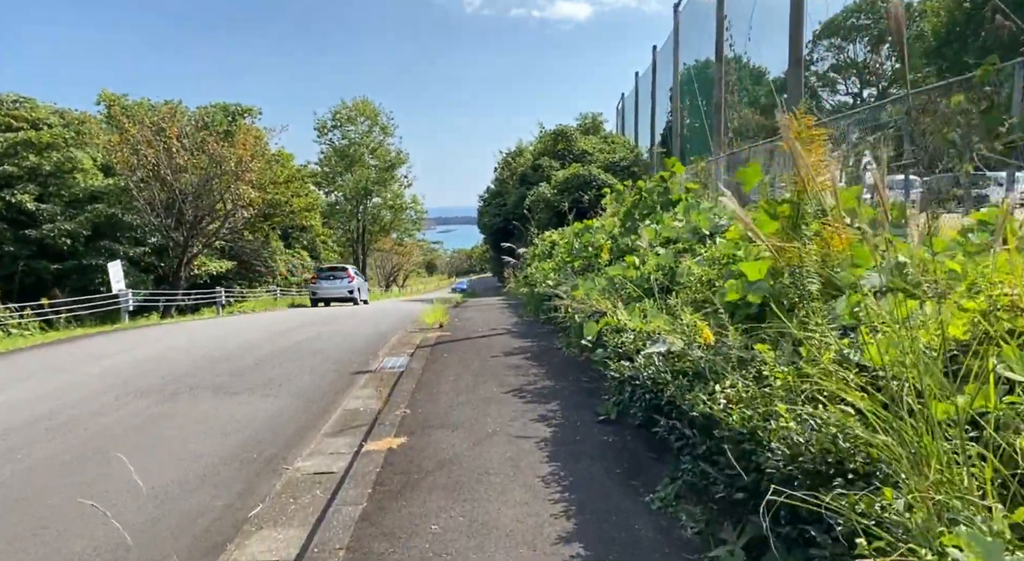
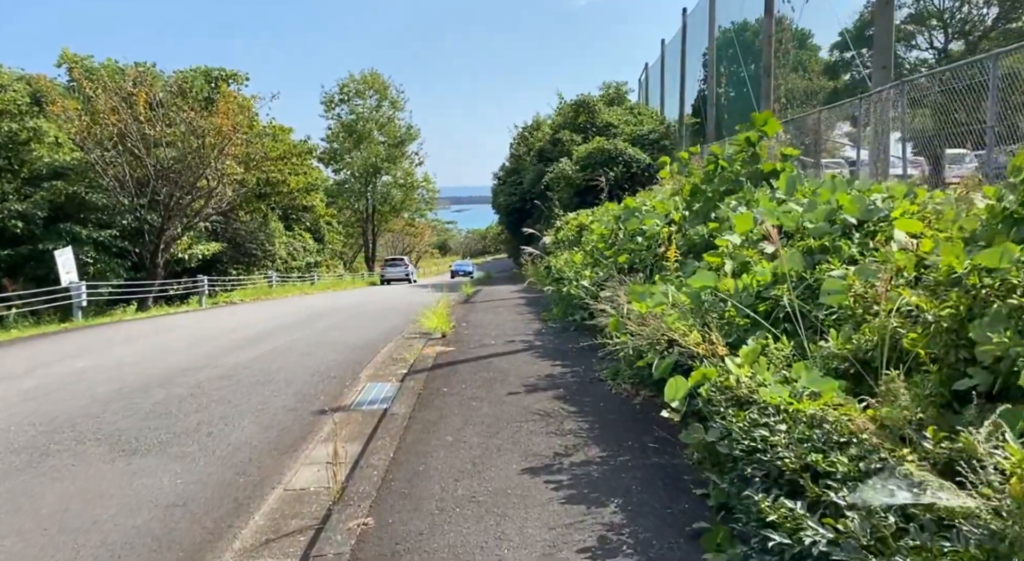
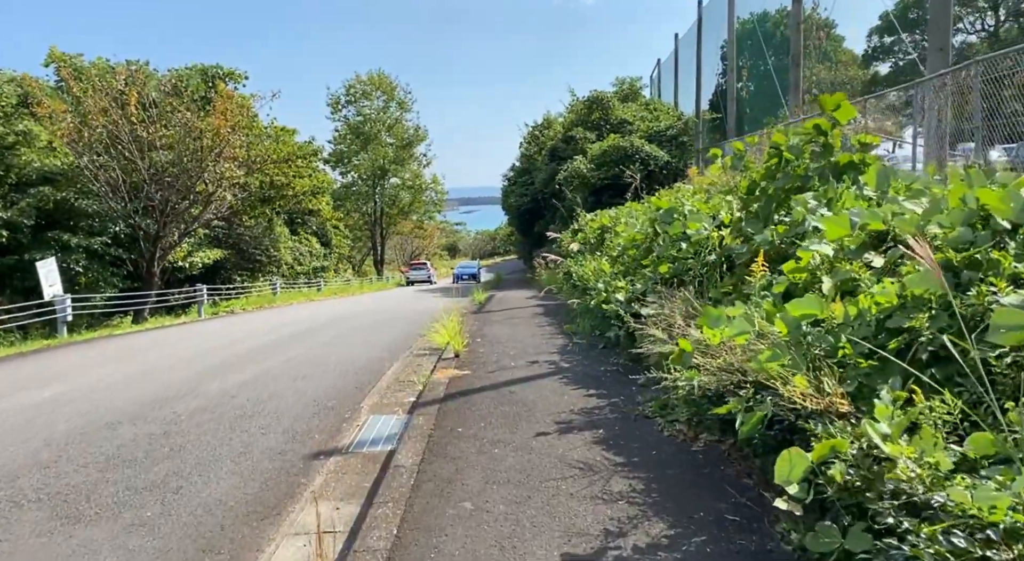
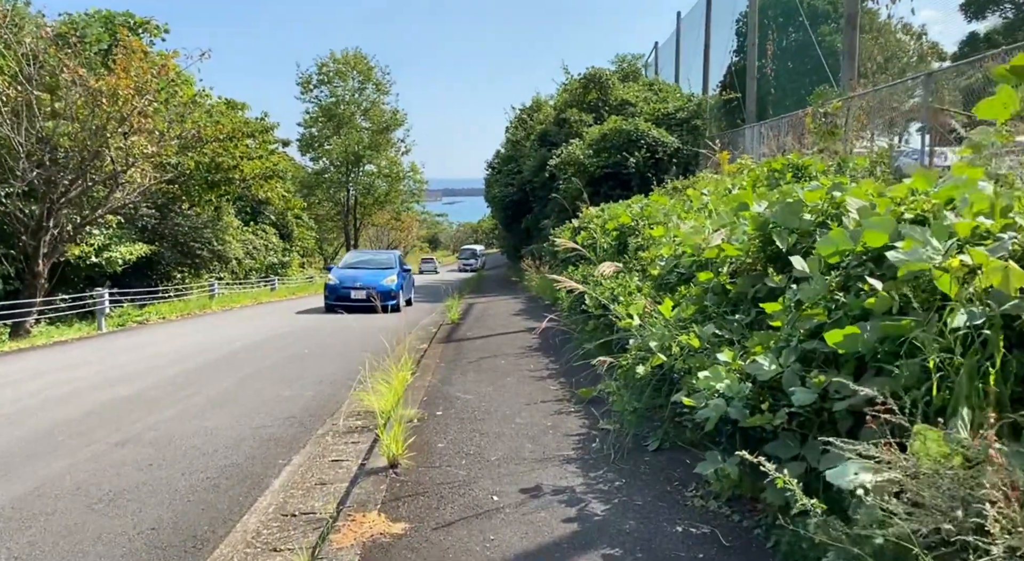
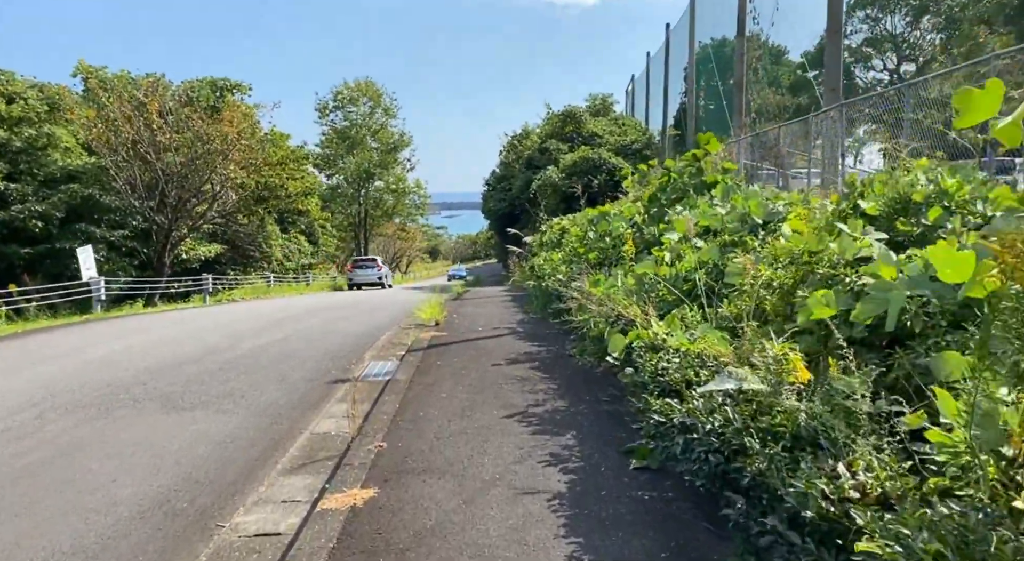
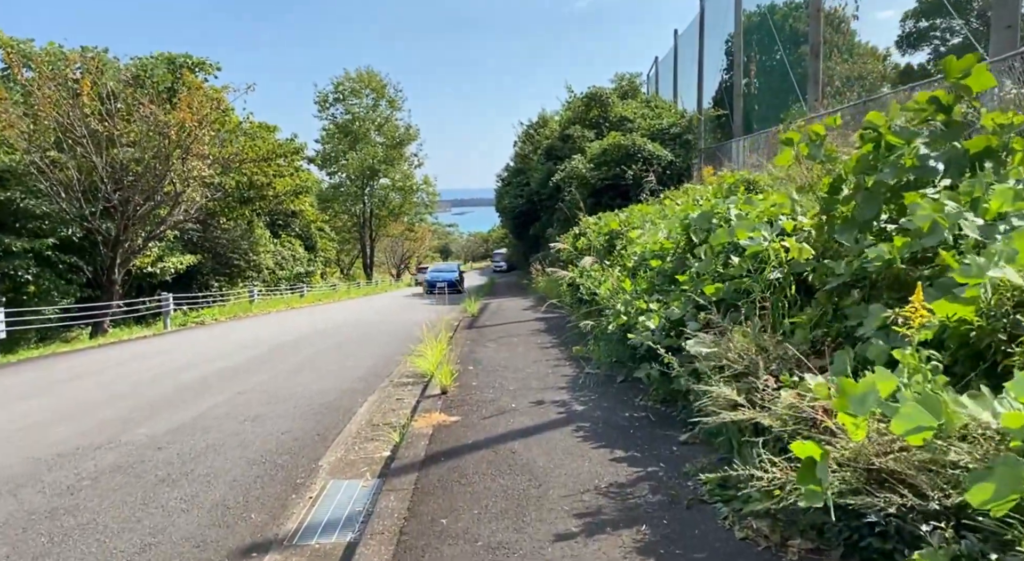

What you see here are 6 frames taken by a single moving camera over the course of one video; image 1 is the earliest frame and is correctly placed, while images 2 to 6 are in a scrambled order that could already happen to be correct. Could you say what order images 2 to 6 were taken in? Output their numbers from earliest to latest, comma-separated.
5, 2, 3, 6, 4
